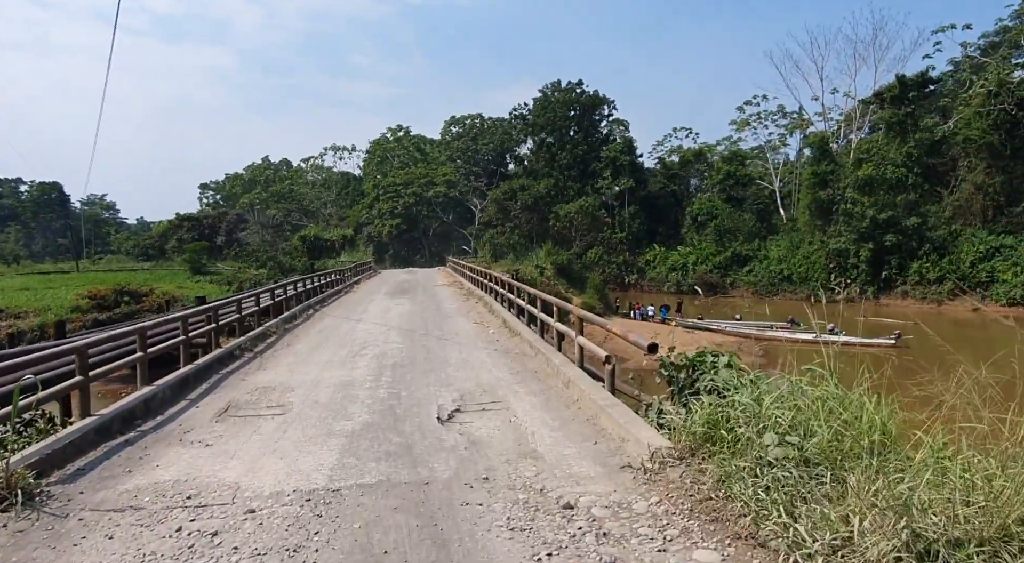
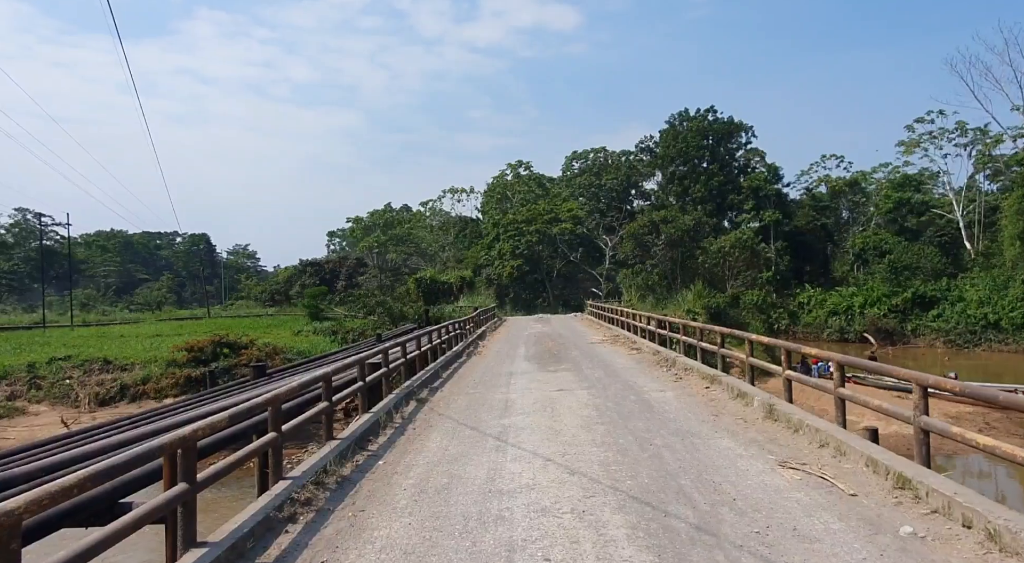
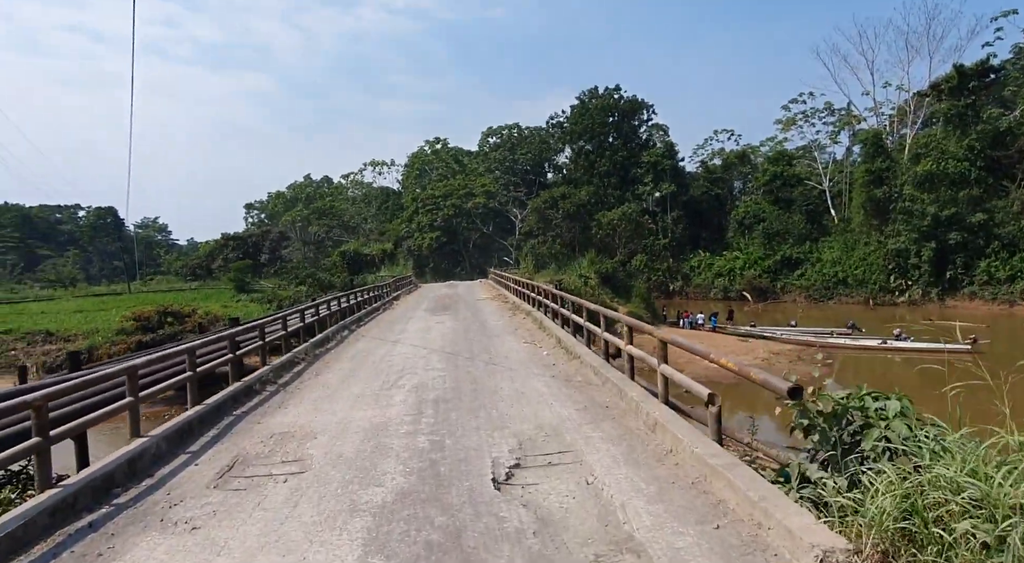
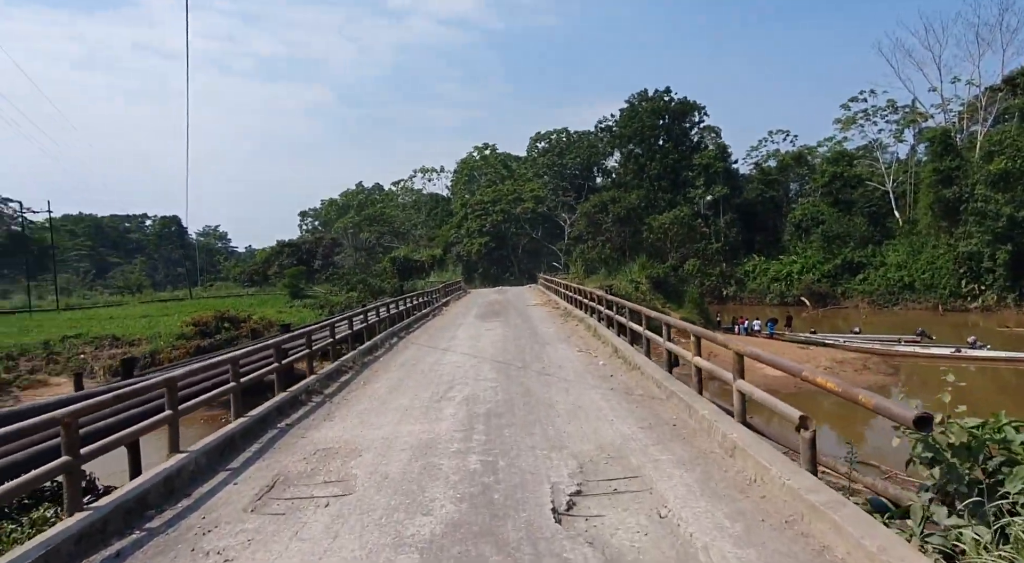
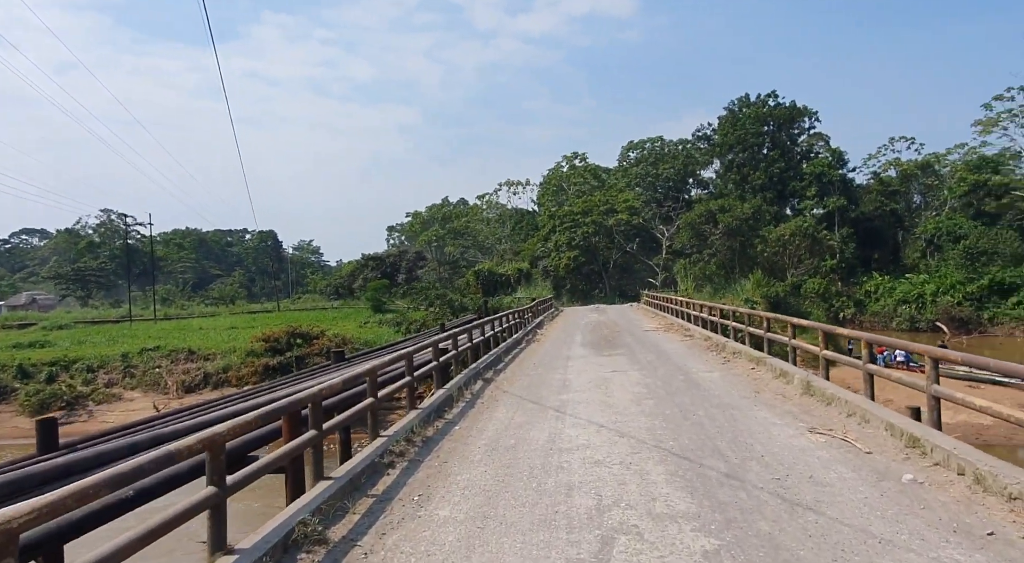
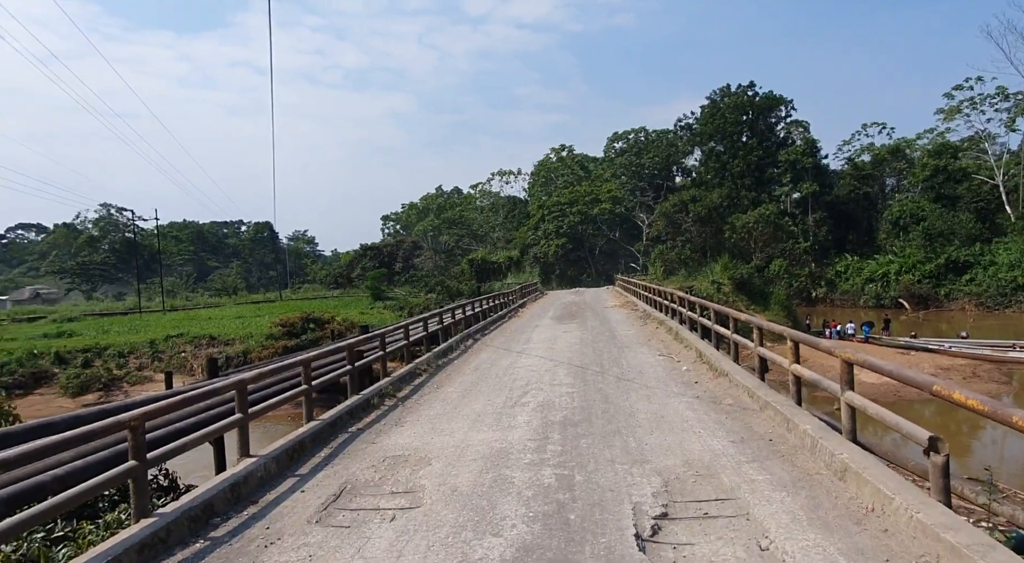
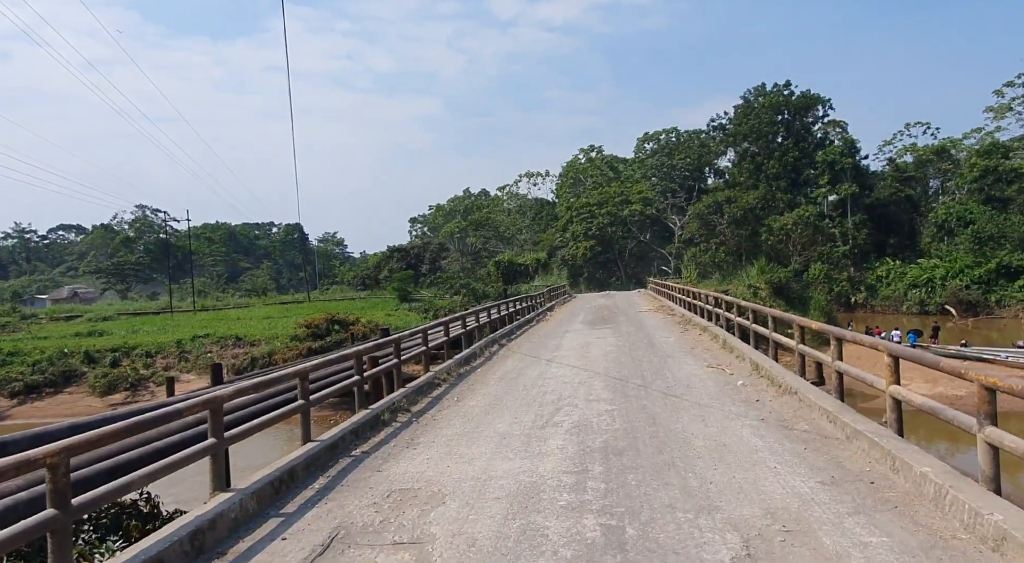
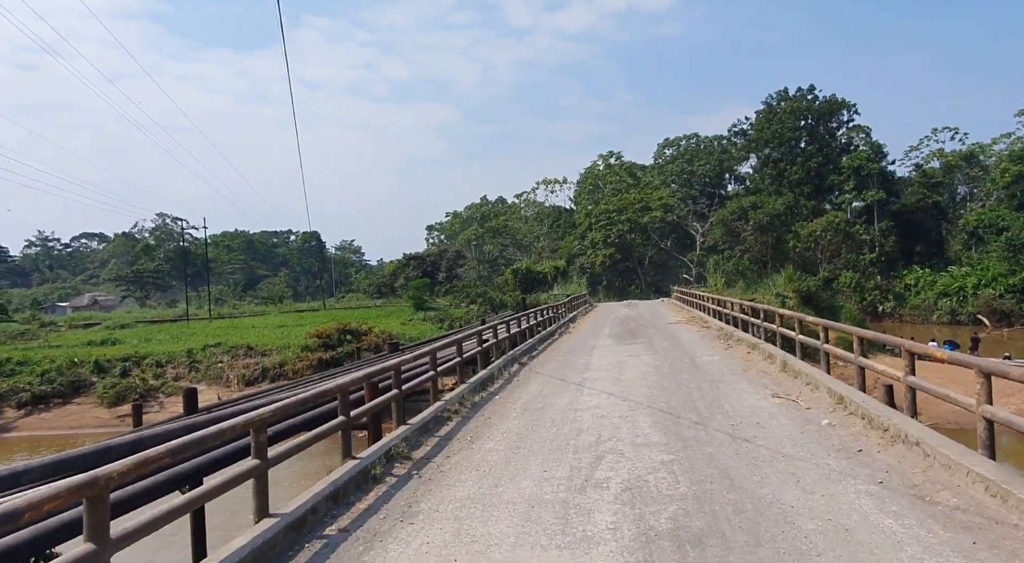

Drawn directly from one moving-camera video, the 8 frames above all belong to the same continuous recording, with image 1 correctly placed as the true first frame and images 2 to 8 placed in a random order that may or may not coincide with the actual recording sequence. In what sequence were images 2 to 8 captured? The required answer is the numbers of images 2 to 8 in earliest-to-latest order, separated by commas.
3, 4, 6, 7, 8, 5, 2
